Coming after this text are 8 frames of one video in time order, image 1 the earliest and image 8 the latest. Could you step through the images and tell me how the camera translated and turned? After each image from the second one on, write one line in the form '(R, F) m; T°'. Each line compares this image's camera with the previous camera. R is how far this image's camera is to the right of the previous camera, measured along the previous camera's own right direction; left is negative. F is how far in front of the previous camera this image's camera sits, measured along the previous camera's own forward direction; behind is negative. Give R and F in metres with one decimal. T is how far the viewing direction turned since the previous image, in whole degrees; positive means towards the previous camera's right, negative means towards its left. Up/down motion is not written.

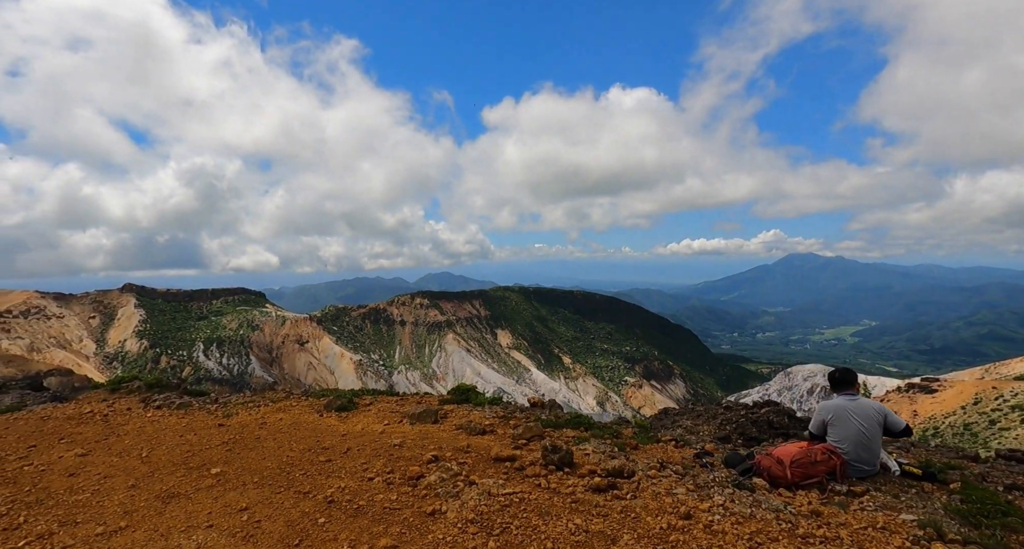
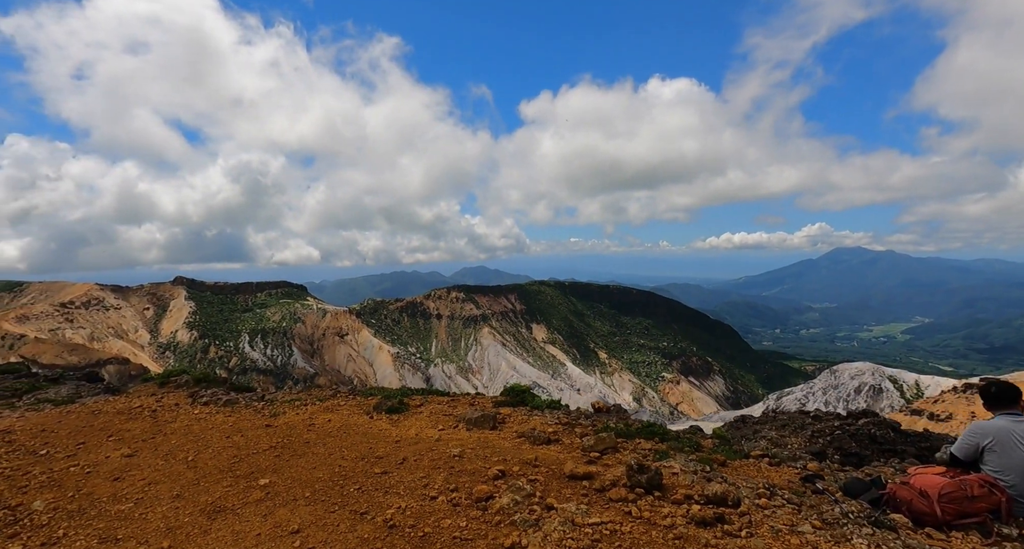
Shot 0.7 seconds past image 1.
(-0.4, +0.6) m; -4°
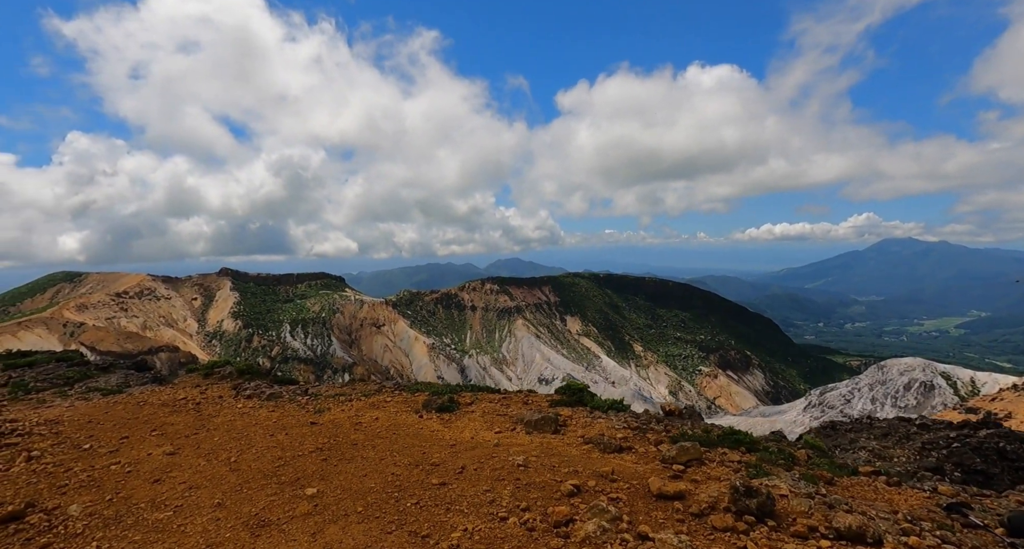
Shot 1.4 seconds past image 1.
(-0.3, +0.6) m; -4°
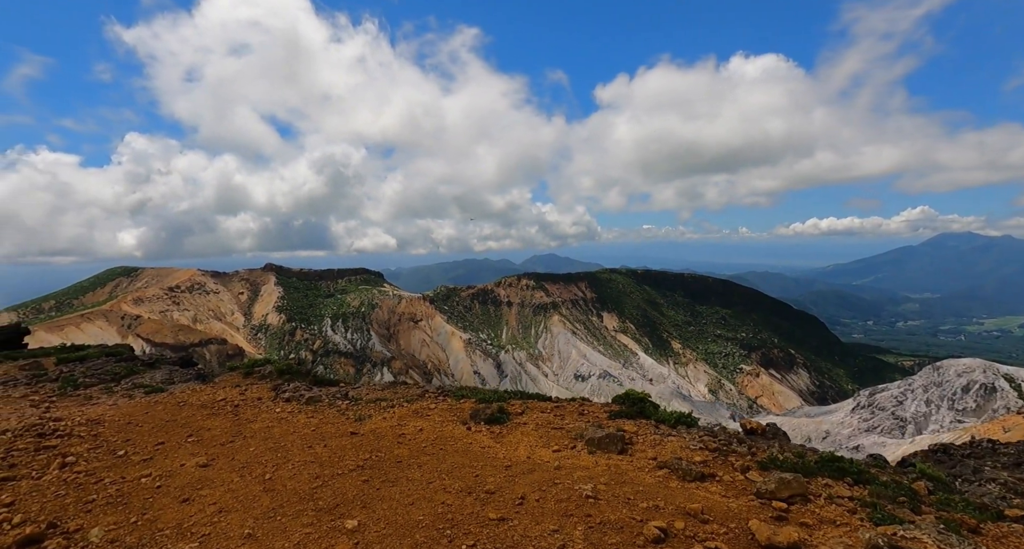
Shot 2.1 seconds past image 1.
(-0.2, +0.6) m; -4°
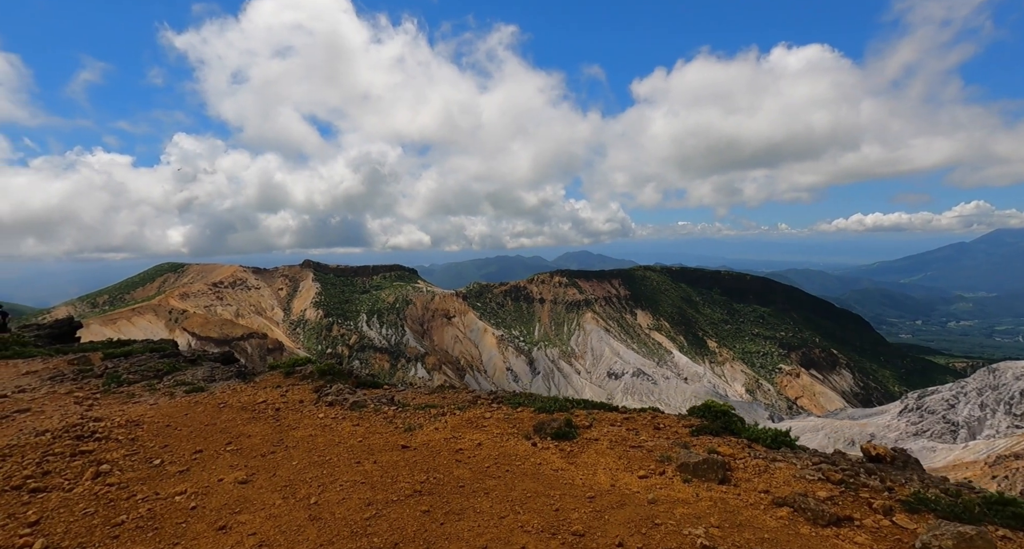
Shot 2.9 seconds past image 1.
(-0.4, +0.7) m; -3°
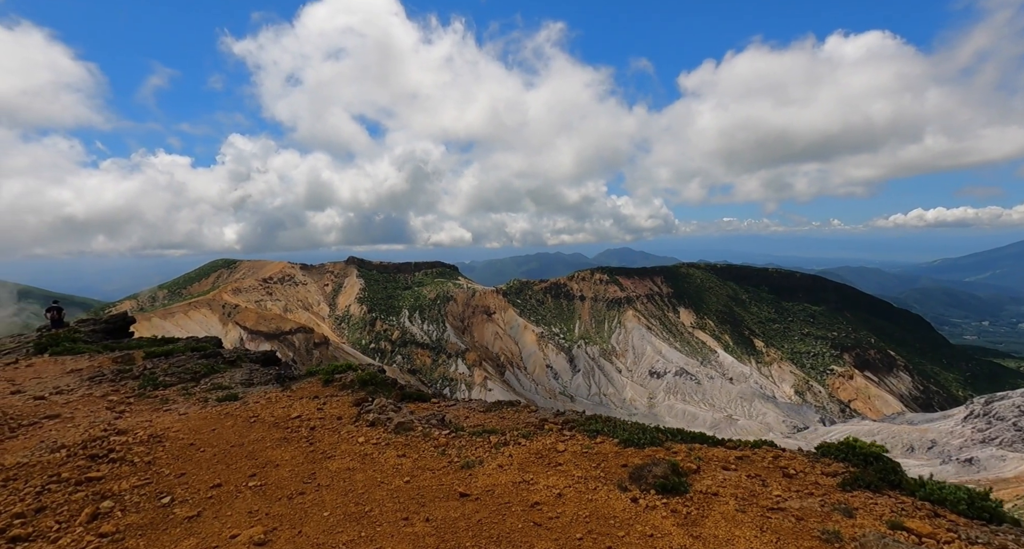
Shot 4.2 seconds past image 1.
(-0.4, +1.2) m; -4°
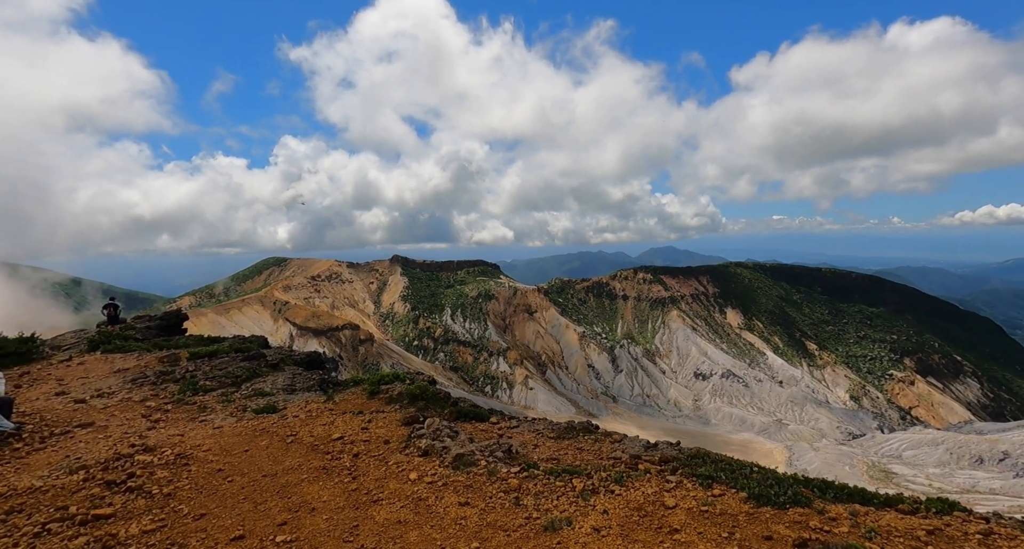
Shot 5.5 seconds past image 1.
(-0.4, +1.2) m; -4°
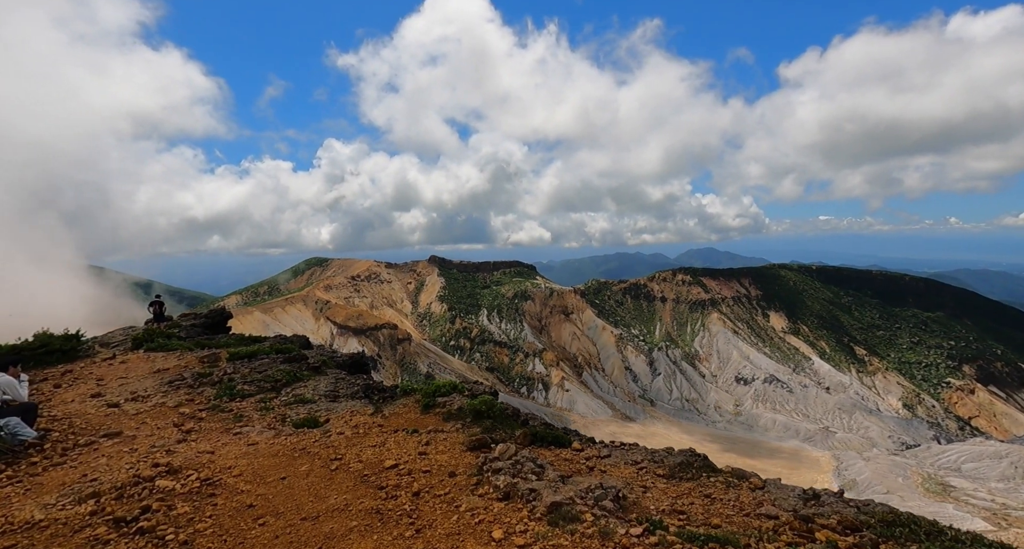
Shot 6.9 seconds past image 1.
(-0.6, +1.3) m; -4°
